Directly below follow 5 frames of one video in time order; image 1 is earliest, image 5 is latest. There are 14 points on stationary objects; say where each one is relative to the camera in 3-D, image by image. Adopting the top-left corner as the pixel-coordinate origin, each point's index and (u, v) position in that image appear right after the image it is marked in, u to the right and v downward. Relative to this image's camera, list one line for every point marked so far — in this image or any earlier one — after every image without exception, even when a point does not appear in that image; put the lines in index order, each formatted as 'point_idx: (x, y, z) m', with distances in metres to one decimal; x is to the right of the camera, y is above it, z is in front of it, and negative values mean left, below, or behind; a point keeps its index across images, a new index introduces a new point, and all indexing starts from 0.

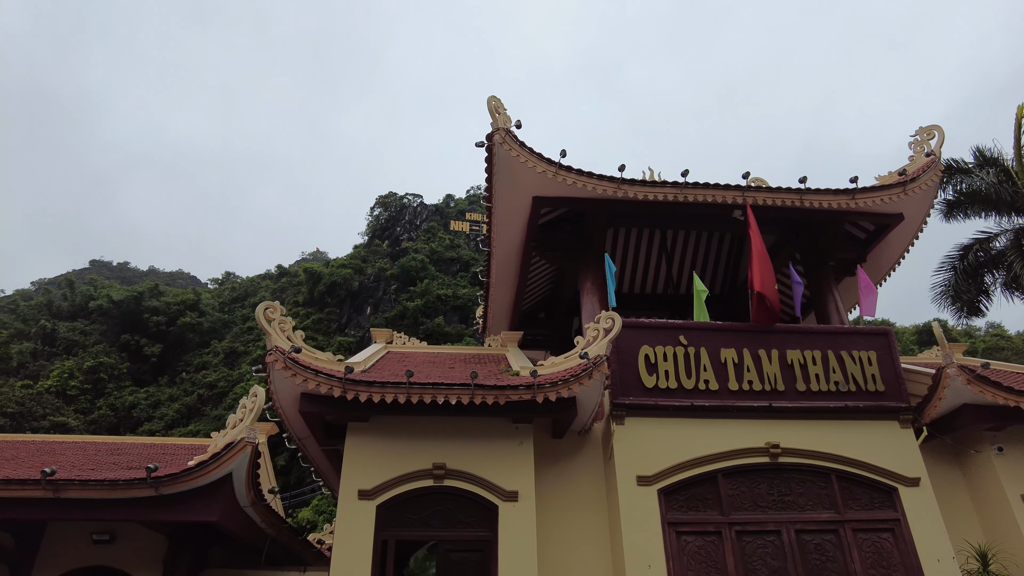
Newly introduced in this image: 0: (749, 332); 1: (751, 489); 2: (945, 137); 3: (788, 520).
0: (+3.0, -0.6, +8.1) m
1: (+2.7, -2.3, +7.3) m
2: (+6.3, +2.2, +9.2) m
3: (+3.1, -2.6, +7.1) m
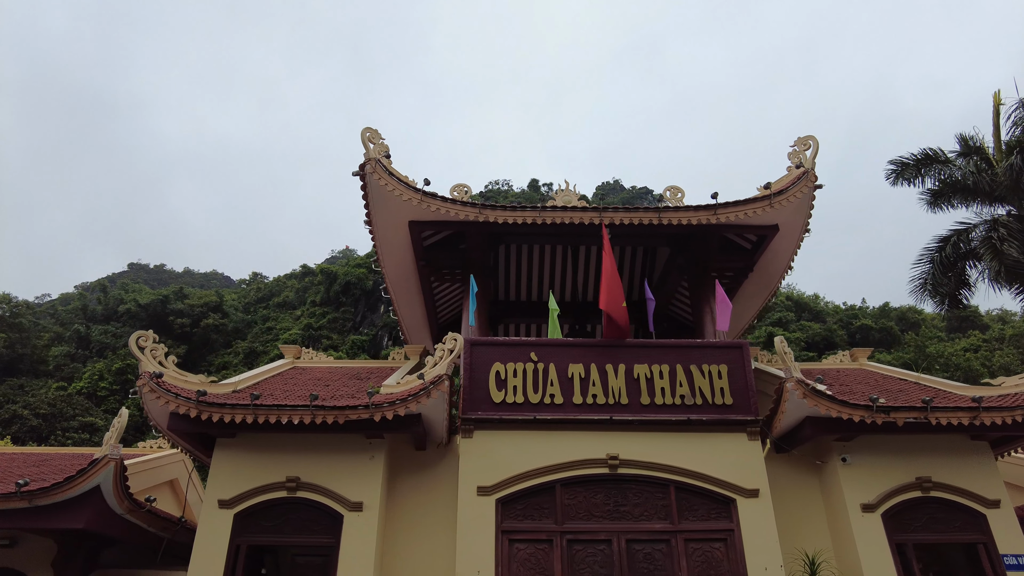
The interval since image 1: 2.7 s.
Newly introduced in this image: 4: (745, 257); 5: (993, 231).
0: (+1.2, -0.8, +8.4) m
1: (+0.9, -2.5, +7.7) m
2: (+4.5, +2.1, +9.3) m
3: (+1.3, -2.8, +7.5) m
4: (+3.6, +0.5, +10.0) m
5: (+14.2, +1.7, +18.9) m
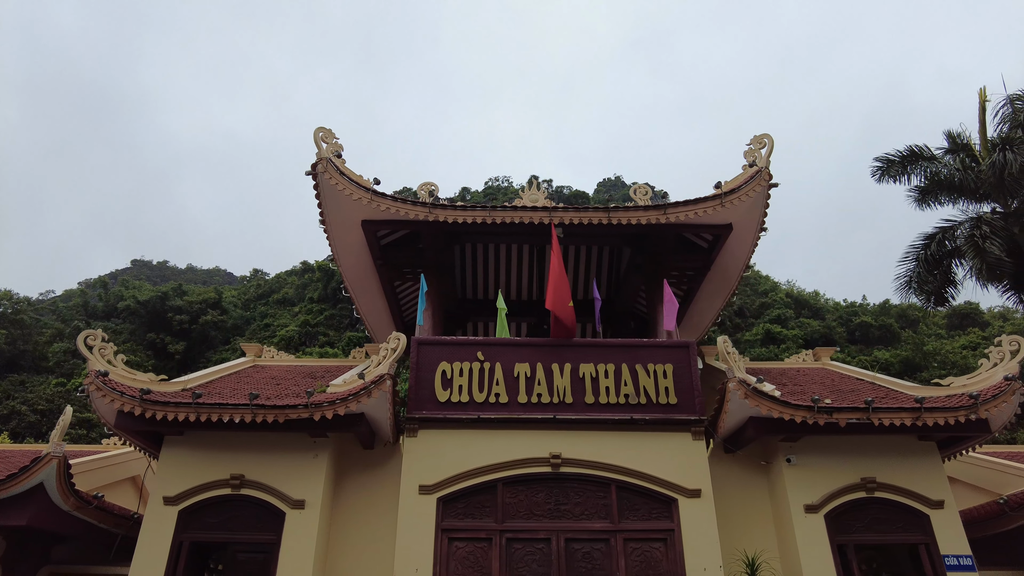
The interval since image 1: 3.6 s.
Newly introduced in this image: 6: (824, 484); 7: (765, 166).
0: (+0.5, -0.8, +8.4) m
1: (+0.2, -2.5, +7.8) m
2: (+3.8, +2.1, +9.3) m
3: (+0.5, -2.8, +7.5) m
4: (+3.0, +0.5, +10.0) m
5: (+13.6, +1.7, +18.8) m
6: (+3.8, -2.4, +7.9) m
7: (+3.6, +1.7, +9.2) m
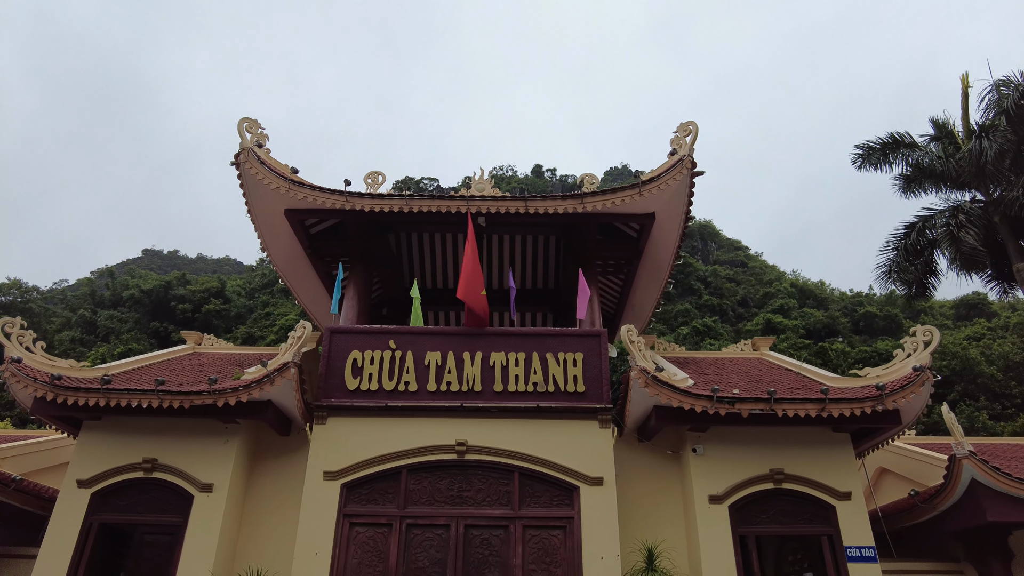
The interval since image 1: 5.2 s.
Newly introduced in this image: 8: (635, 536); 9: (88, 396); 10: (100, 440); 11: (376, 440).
0: (-0.7, -0.6, +8.5) m
1: (-1.0, -2.4, +7.8) m
2: (+2.7, +2.2, +9.2) m
3: (-0.6, -2.7, +7.6) m
4: (+1.8, +0.7, +10.0) m
5: (+12.7, +2.0, +18.4) m
6: (+2.7, -2.3, +7.9) m
7: (+2.5, +1.9, +9.1) m
8: (+1.6, -3.1, +8.0) m
9: (-5.1, -1.3, +7.7) m
10: (-5.2, -1.9, +8.1) m
11: (-1.7, -1.9, +8.0) m
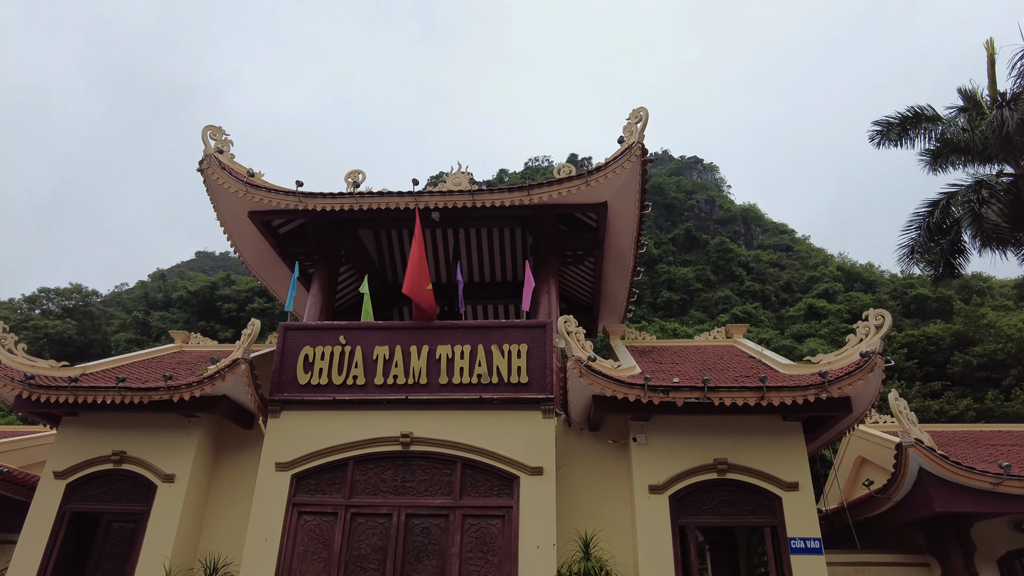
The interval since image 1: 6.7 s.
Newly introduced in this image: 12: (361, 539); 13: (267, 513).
0: (-1.4, -0.6, +8.7) m
1: (-1.7, -2.3, +8.1) m
2: (+1.9, +2.4, +9.1) m
3: (-1.4, -2.6, +7.8) m
4: (+1.2, +0.8, +9.9) m
5: (+12.7, +2.6, +17.4) m
6: (+2.0, -2.1, +7.8) m
7: (+1.8, +2.1, +9.0) m
8: (+0.9, -2.9, +8.0) m
9: (-5.8, -1.4, +8.3) m
10: (-5.9, -2.0, +8.7) m
11: (-2.4, -1.9, +8.3) m
12: (-1.8, -3.0, +7.7) m
13: (-3.0, -2.8, +7.9) m
